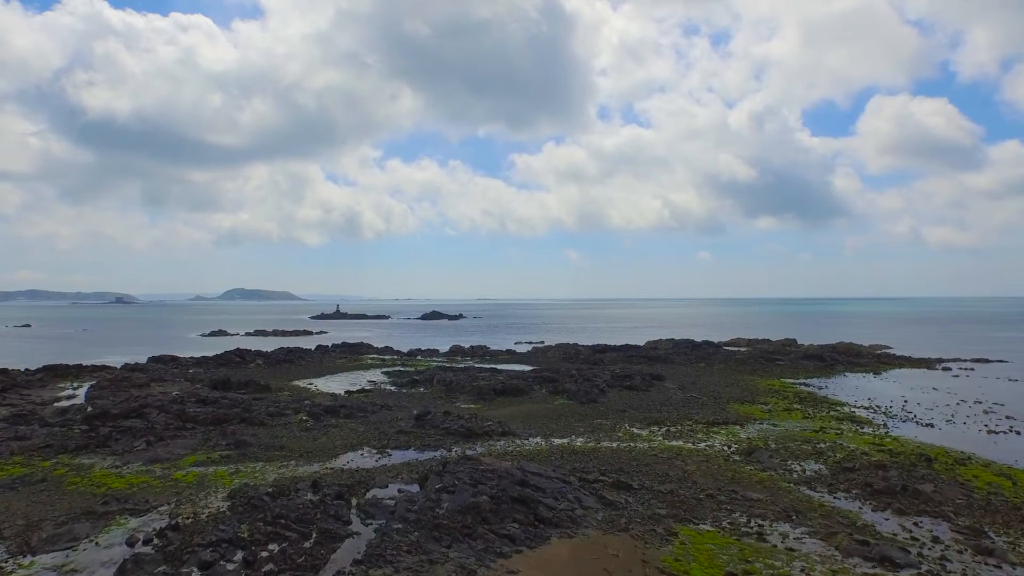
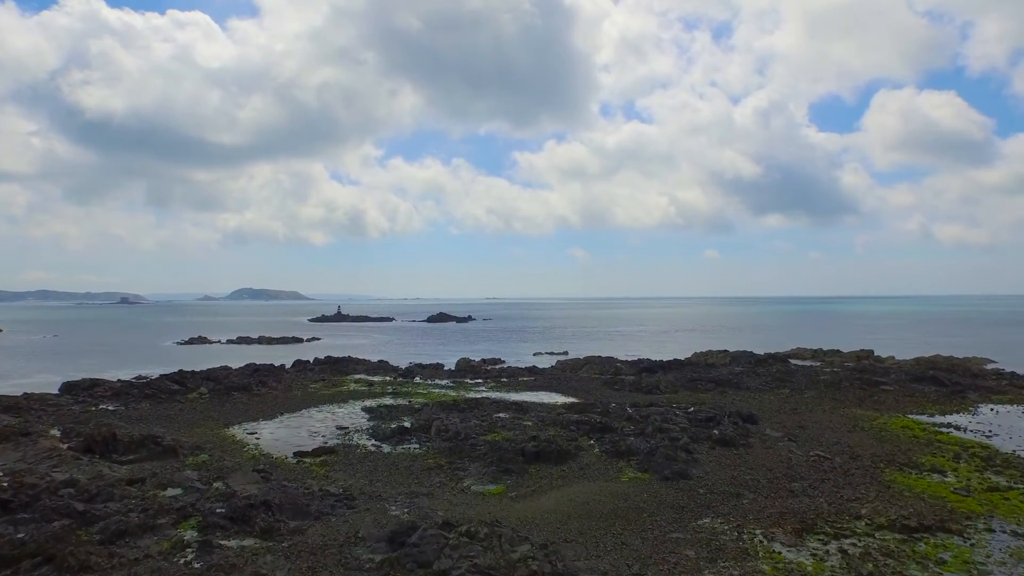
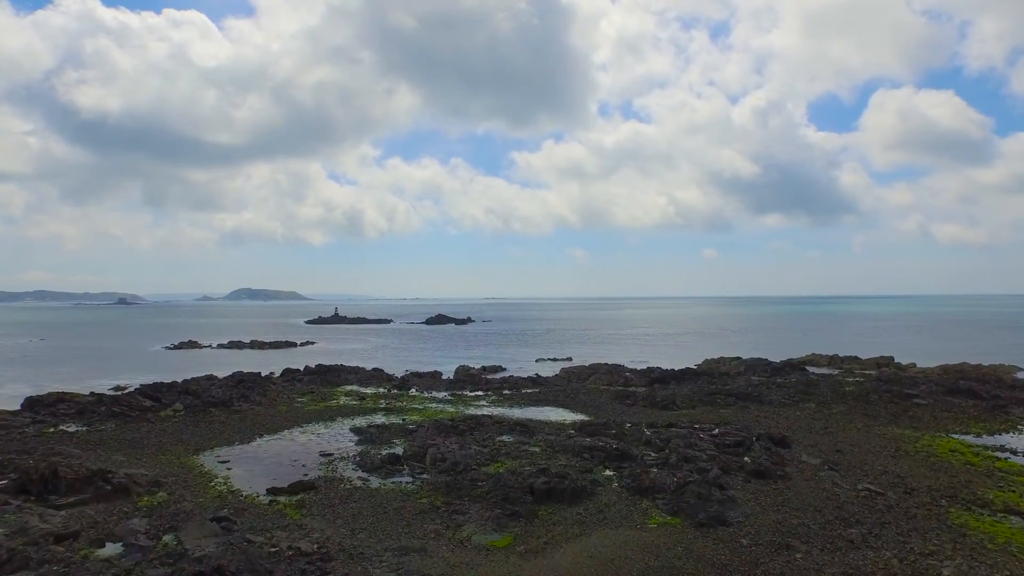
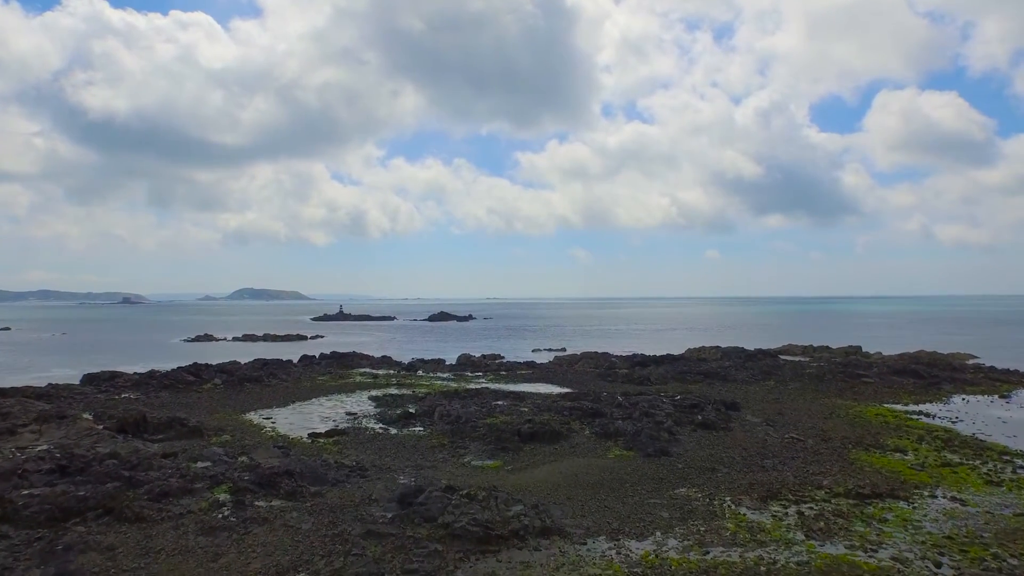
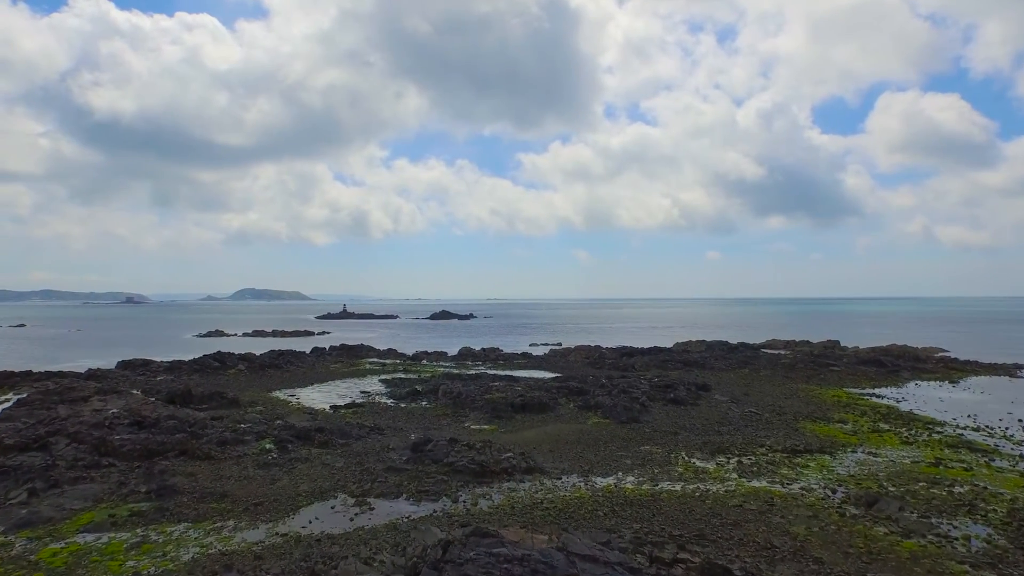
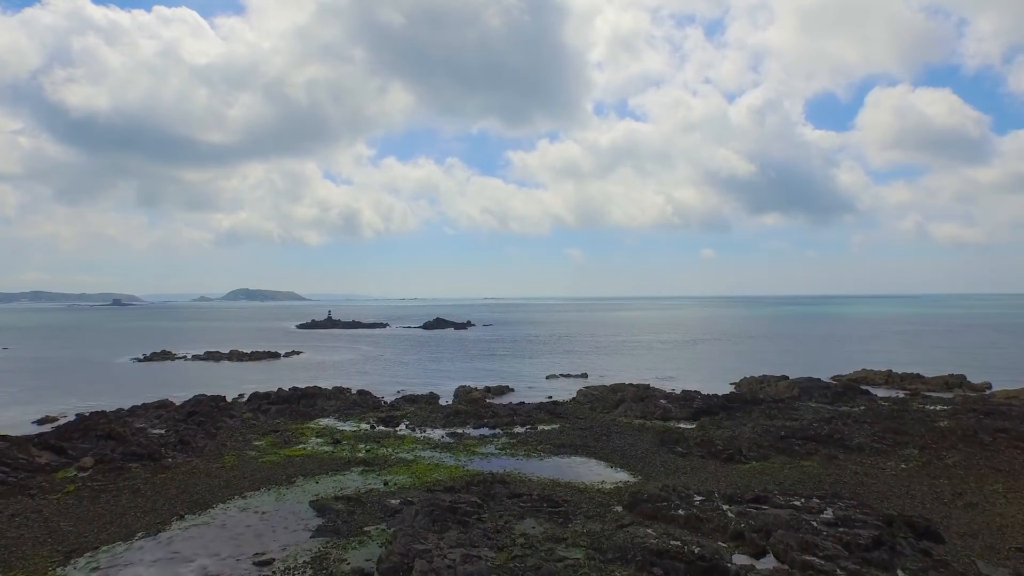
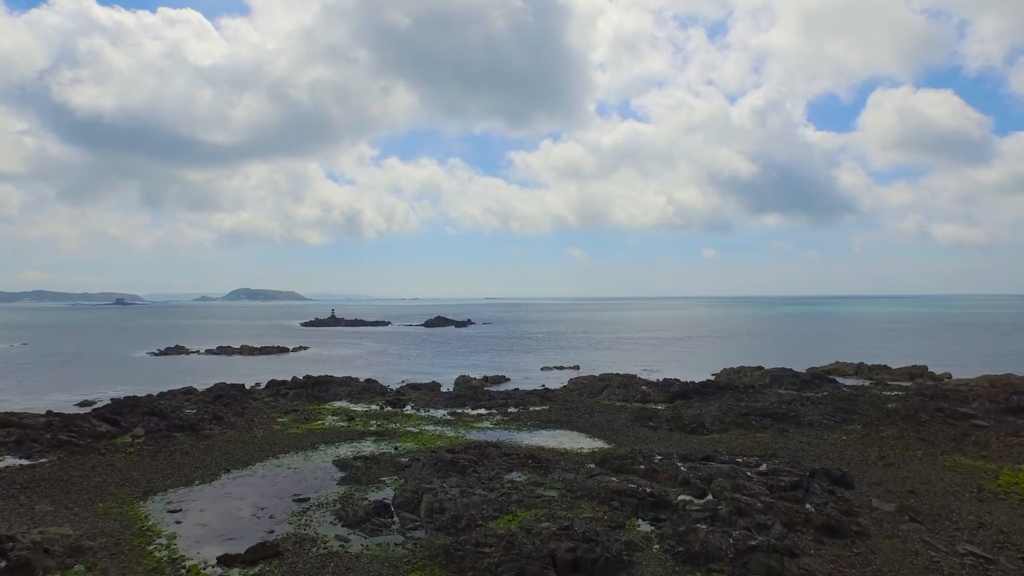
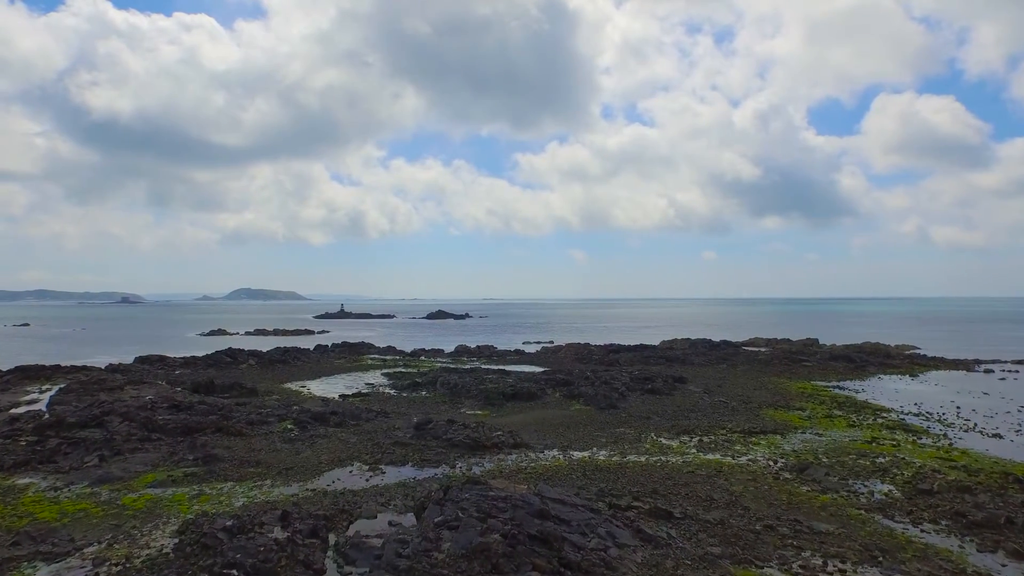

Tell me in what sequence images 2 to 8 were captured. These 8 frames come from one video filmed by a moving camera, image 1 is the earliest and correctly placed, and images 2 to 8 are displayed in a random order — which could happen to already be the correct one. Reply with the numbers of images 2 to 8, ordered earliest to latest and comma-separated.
8, 5, 4, 2, 3, 7, 6
